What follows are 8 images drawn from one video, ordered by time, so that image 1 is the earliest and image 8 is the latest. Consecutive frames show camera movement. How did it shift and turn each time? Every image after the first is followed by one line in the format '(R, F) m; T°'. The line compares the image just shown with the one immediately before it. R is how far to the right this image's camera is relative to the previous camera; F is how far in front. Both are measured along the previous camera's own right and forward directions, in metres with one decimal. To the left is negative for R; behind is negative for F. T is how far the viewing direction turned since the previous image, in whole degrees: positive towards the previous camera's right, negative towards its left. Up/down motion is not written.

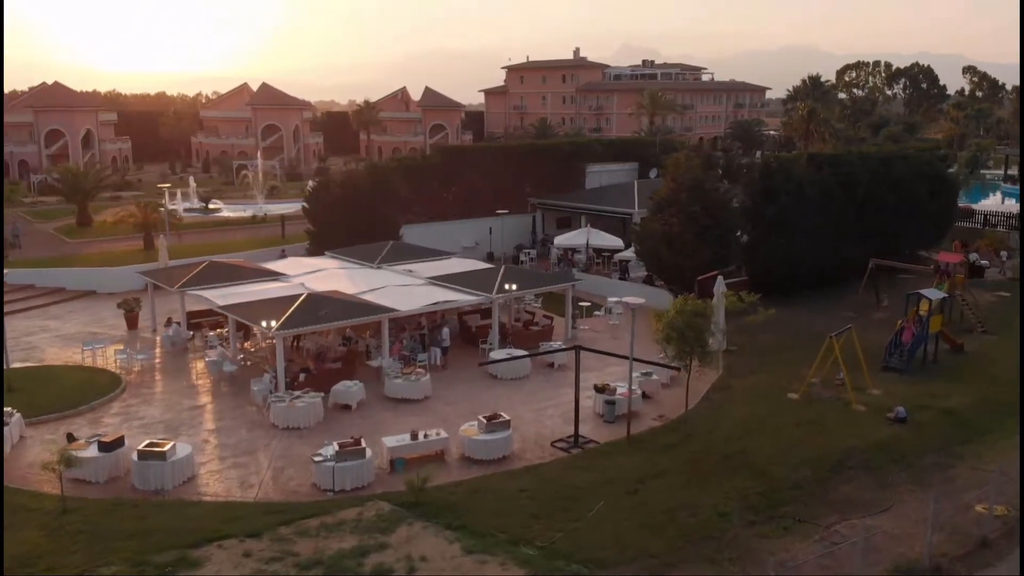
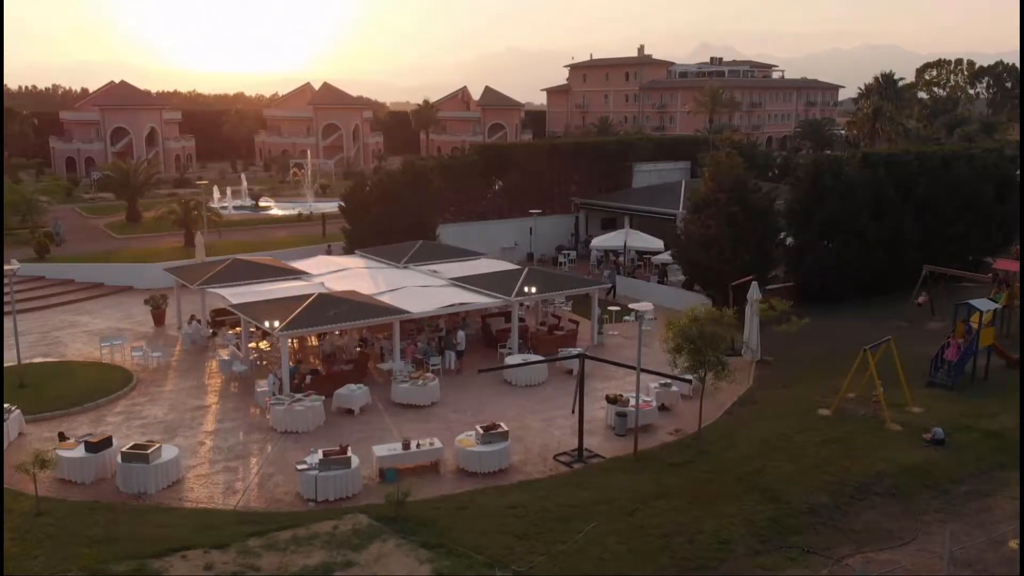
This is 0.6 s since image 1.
(+1.3, +1.0) m; -5°
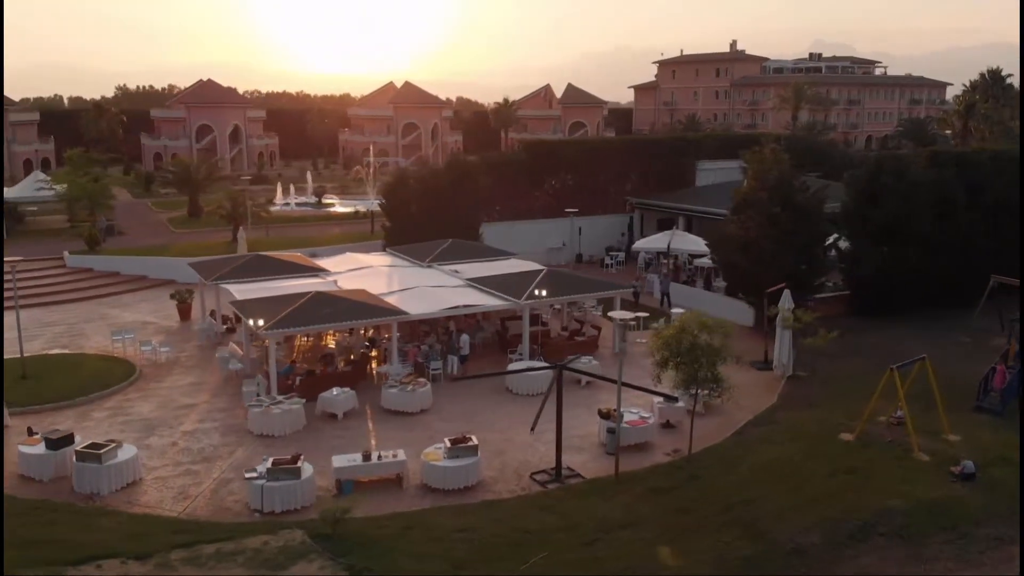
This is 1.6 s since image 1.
(+2.2, +1.4) m; -6°
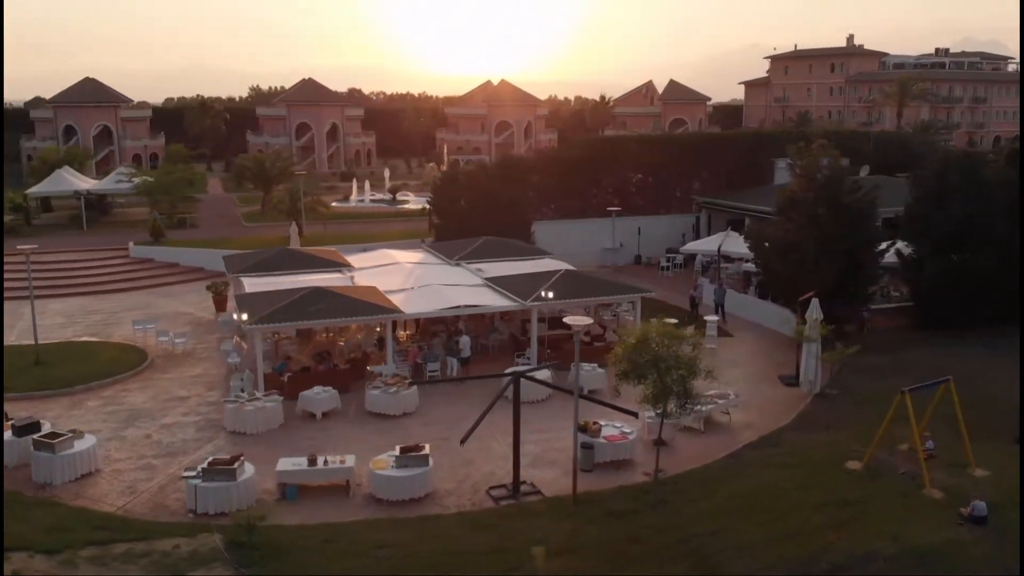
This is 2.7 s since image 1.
(+2.6, +1.2) m; -8°
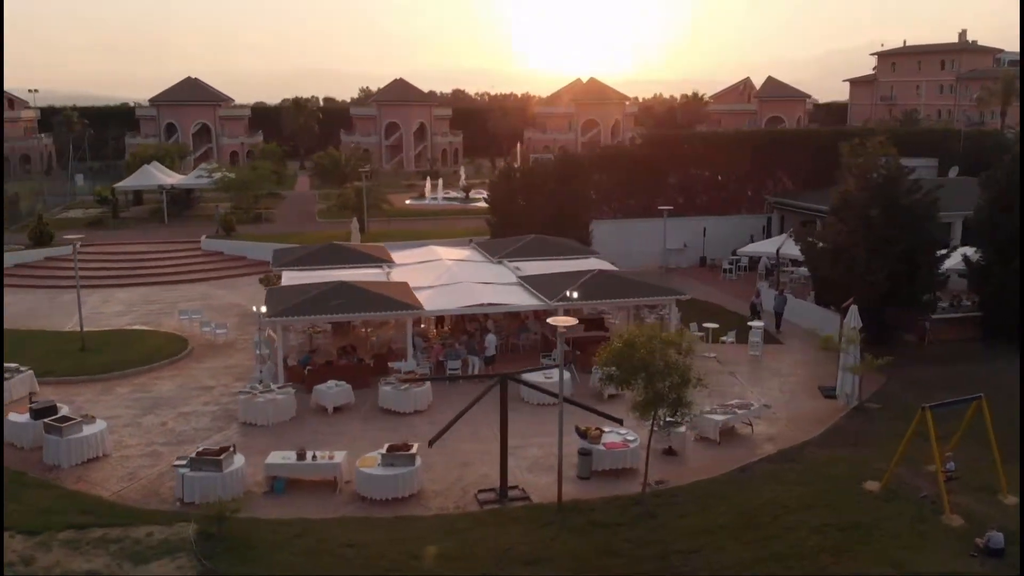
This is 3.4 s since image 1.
(+1.7, +0.5) m; -7°
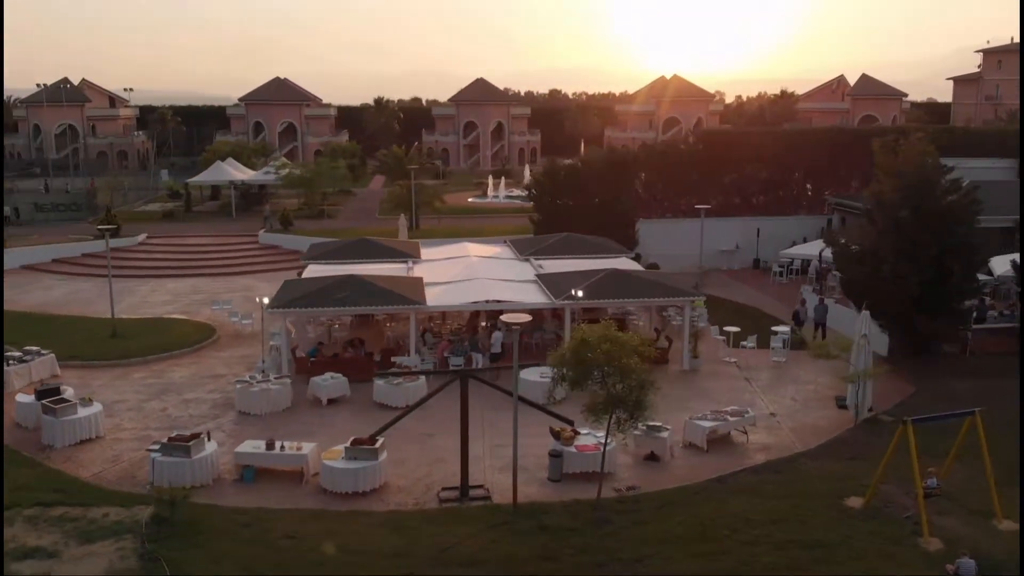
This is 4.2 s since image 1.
(+2.0, +0.4) m; -6°
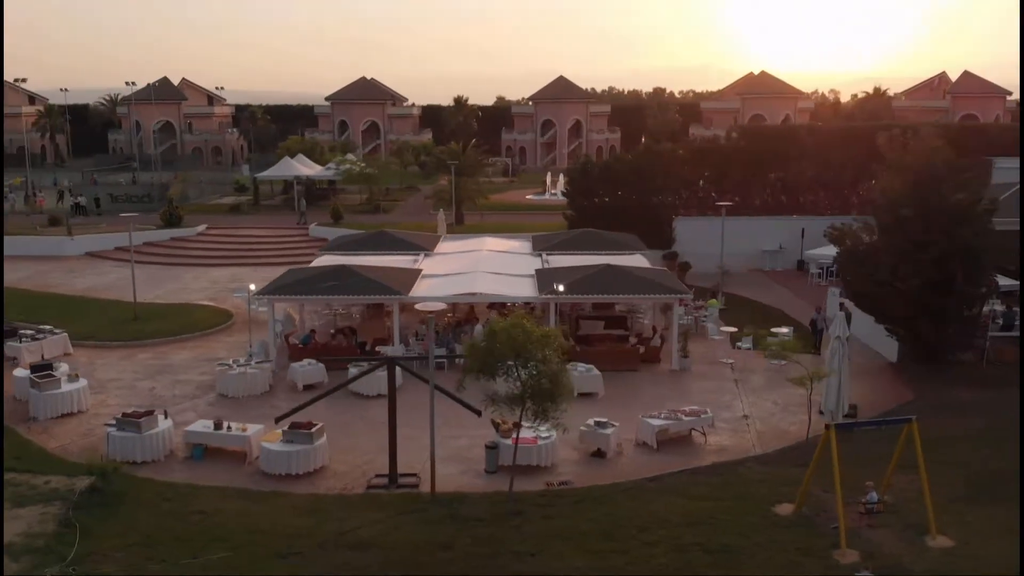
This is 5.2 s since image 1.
(+2.7, +0.2) m; -7°
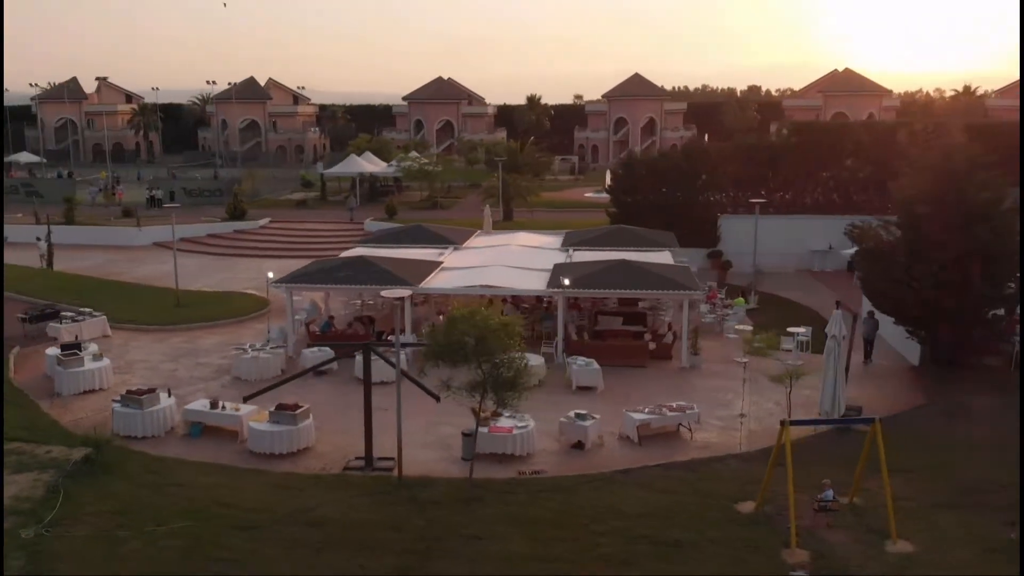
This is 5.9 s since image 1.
(+1.8, -0.1) m; -6°
